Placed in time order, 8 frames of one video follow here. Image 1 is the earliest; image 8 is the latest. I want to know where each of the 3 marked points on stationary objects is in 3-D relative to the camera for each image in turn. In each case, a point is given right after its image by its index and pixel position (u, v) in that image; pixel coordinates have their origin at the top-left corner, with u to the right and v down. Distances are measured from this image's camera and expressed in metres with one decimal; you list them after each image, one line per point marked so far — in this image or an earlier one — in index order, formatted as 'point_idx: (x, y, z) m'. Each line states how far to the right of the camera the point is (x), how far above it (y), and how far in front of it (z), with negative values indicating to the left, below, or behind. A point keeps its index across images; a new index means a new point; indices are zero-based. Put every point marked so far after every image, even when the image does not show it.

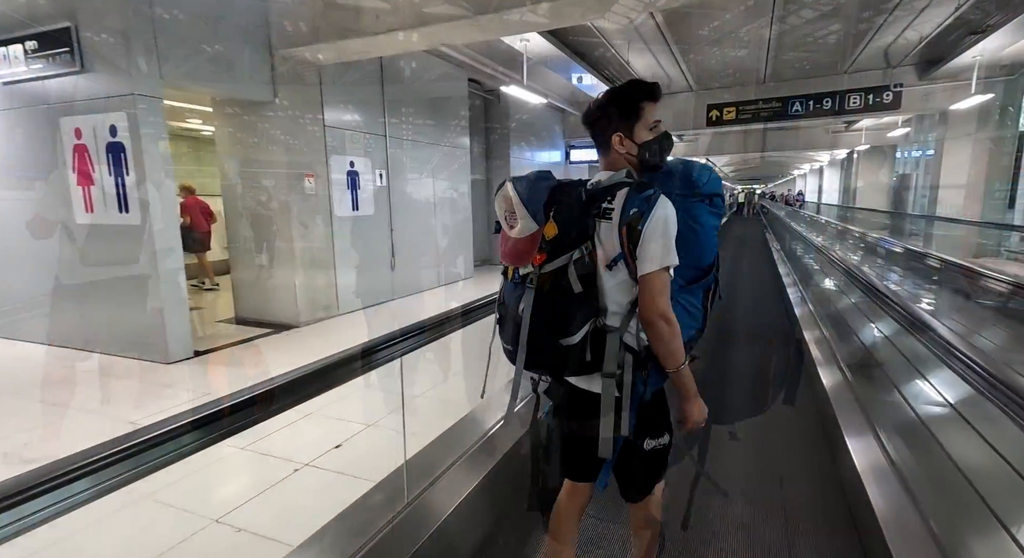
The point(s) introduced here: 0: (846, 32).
0: (+3.4, +2.6, +5.2) m
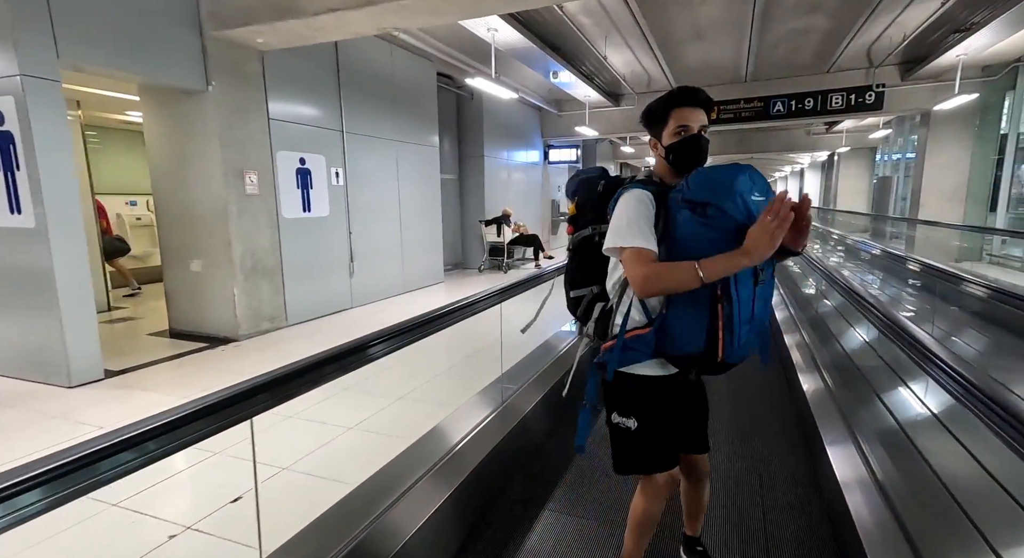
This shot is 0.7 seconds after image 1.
0: (+3.2, +2.5, +5.1) m
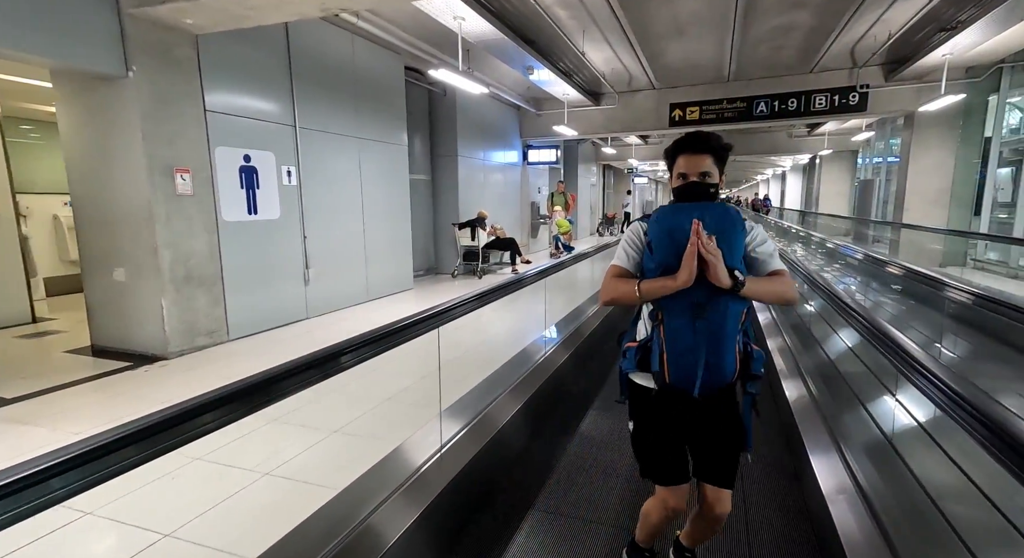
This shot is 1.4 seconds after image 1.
0: (+2.9, +2.5, +4.9) m
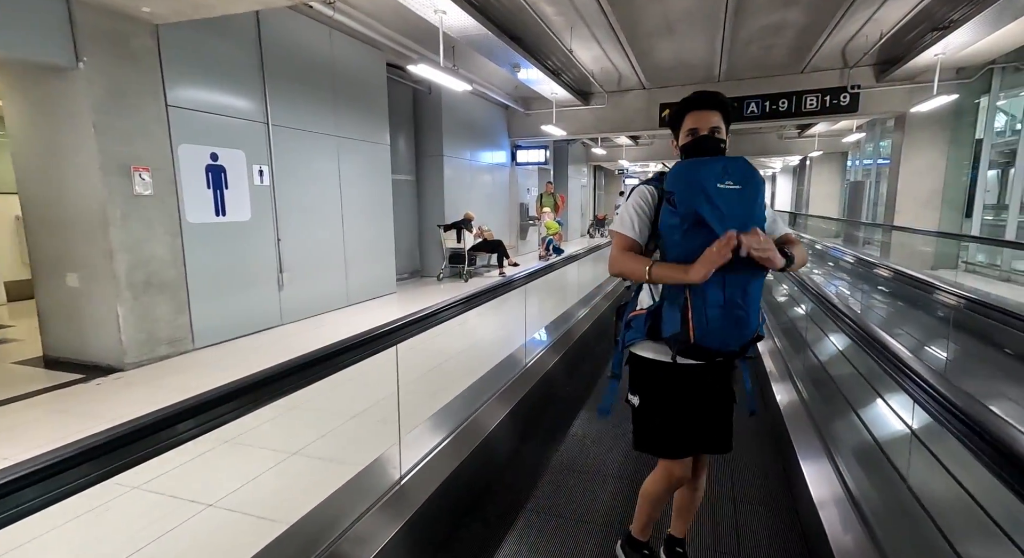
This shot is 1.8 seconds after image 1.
0: (+2.8, +2.5, +4.9) m
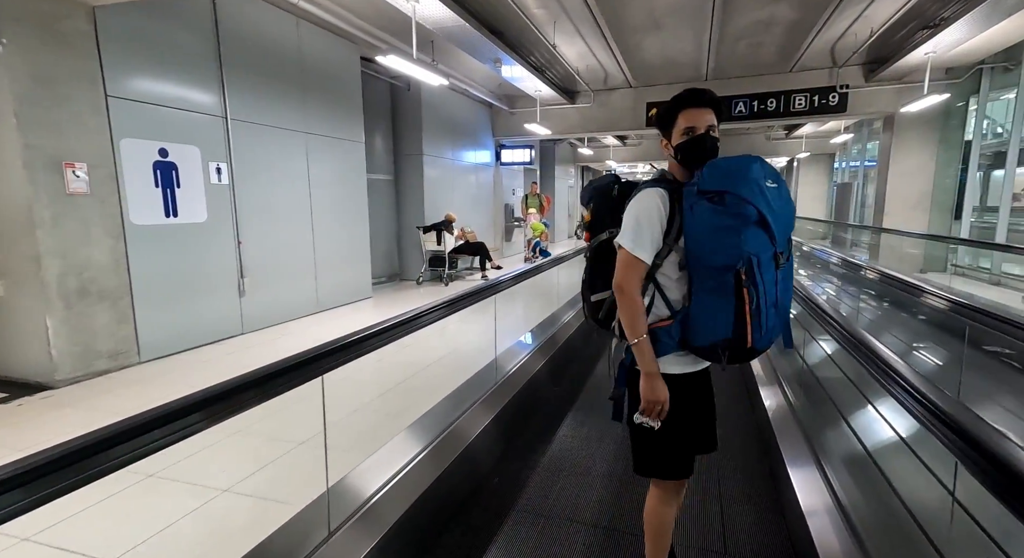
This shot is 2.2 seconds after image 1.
0: (+2.6, +2.4, +4.7) m
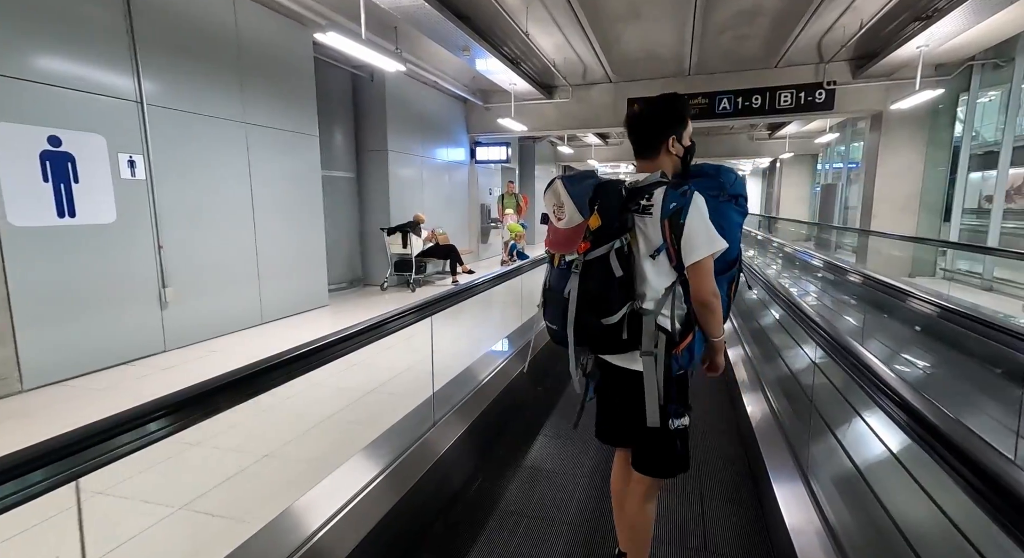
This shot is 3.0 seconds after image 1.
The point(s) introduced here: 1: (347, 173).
0: (+2.3, +2.4, +4.5) m
1: (-2.0, +1.3, +6.3) m
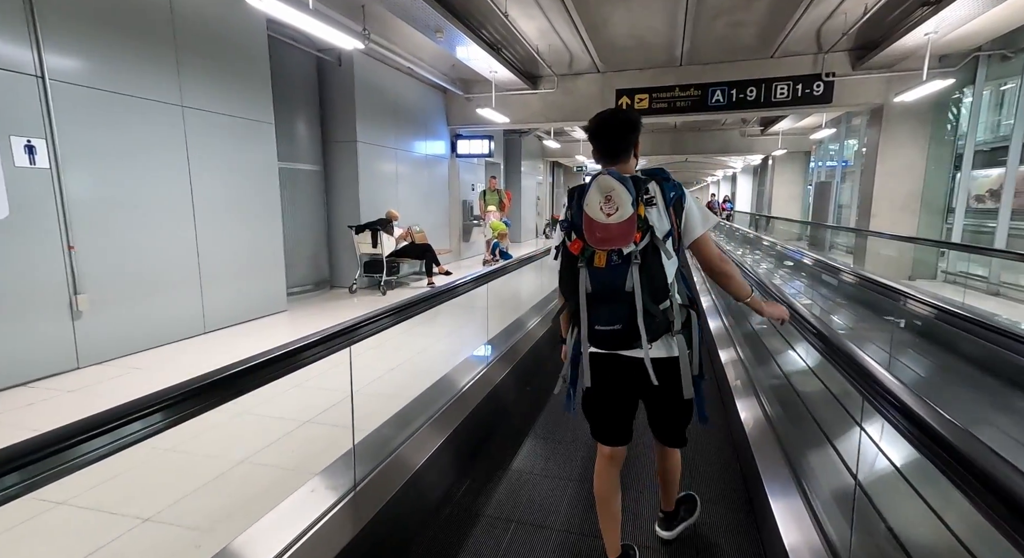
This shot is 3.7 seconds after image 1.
0: (+2.2, +2.3, +4.2) m
1: (-2.2, +1.3, +5.9) m
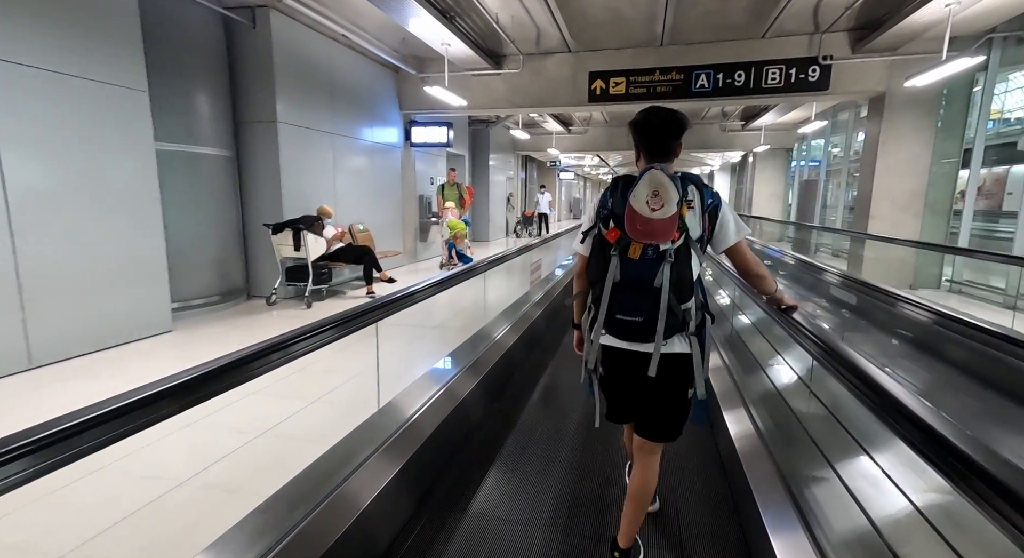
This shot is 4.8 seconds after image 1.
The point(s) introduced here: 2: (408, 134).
0: (+1.8, +2.3, +3.5) m
1: (-2.6, +1.3, +5.1) m
2: (-1.4, +2.0, +7.3) m
